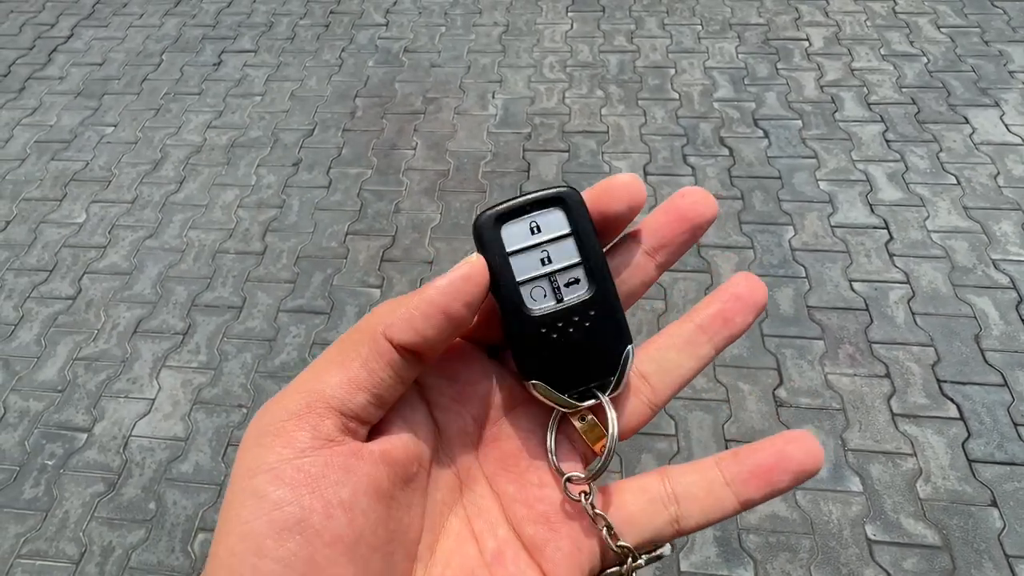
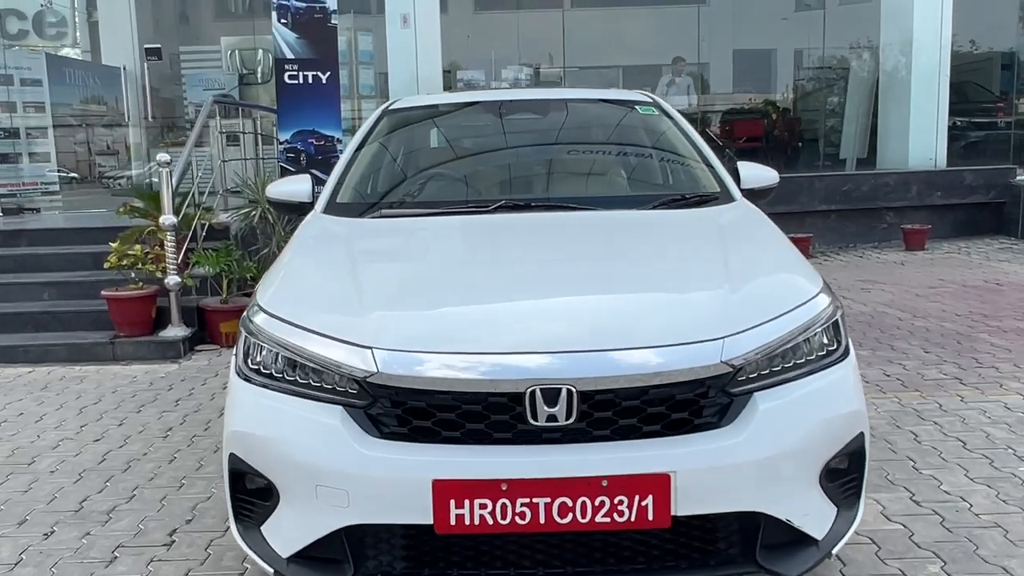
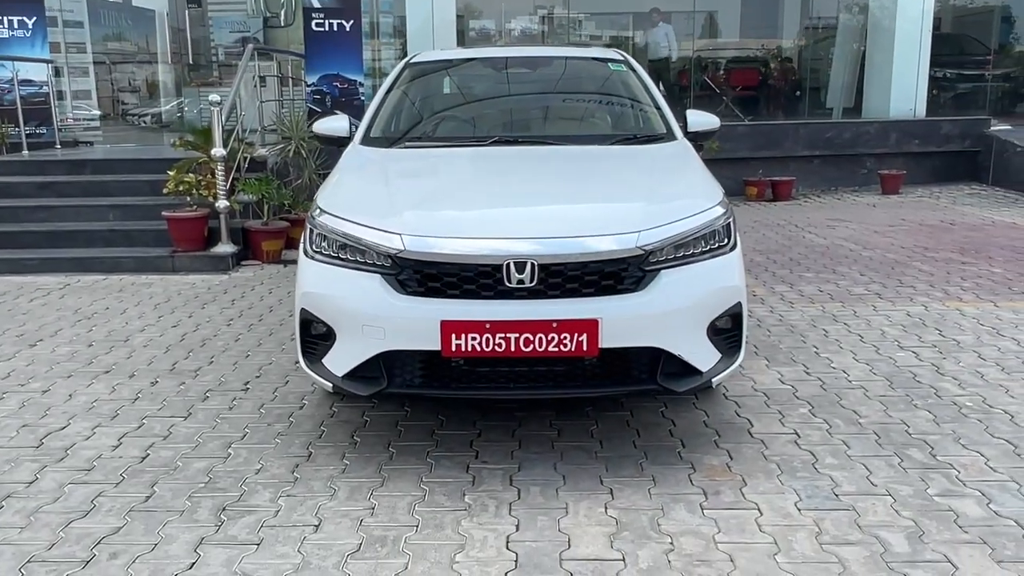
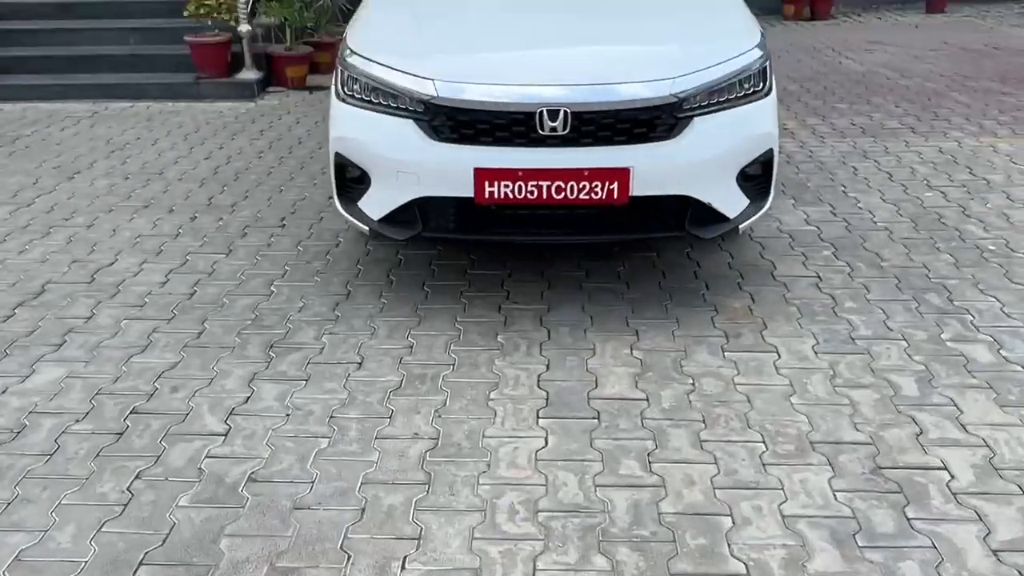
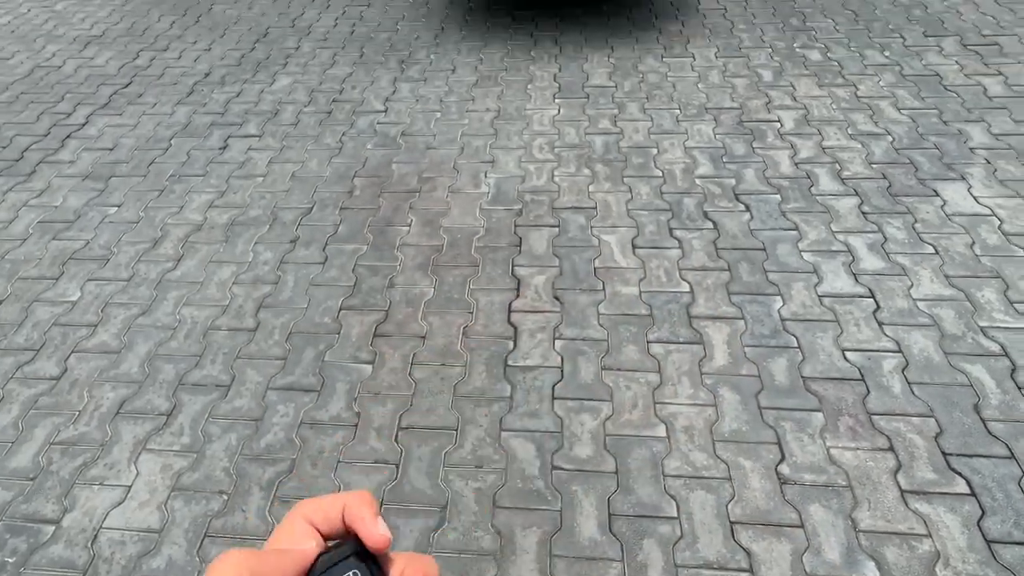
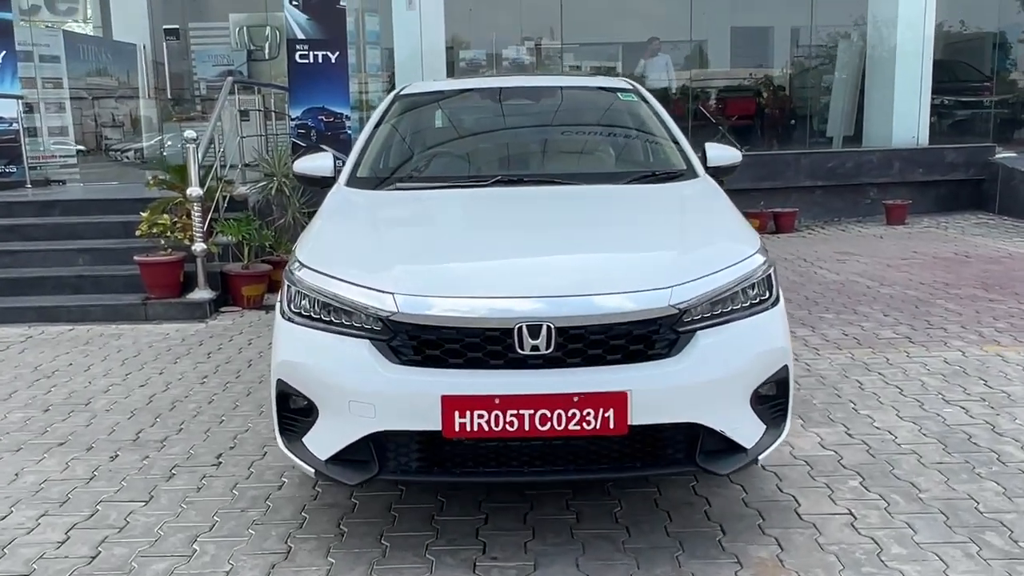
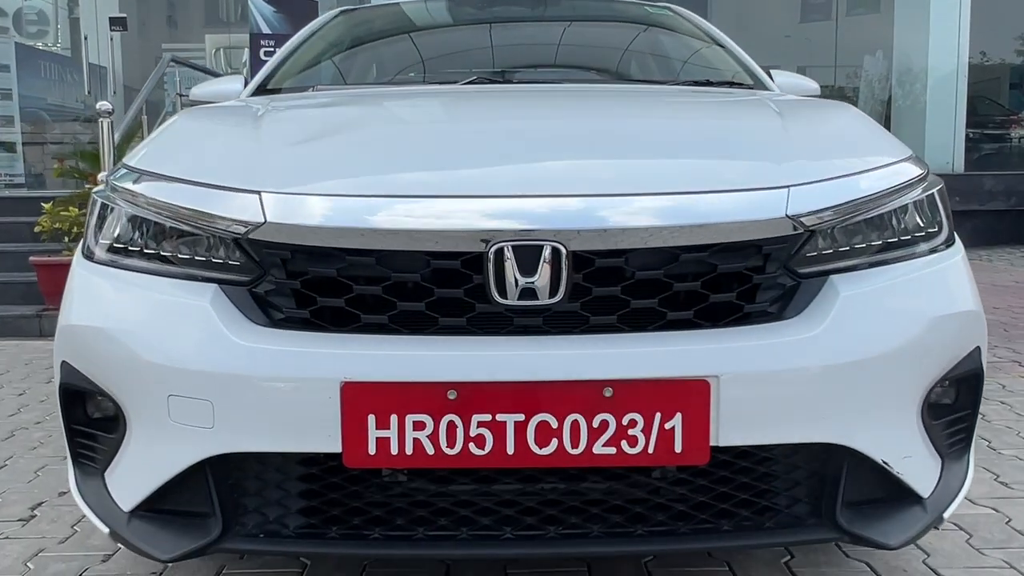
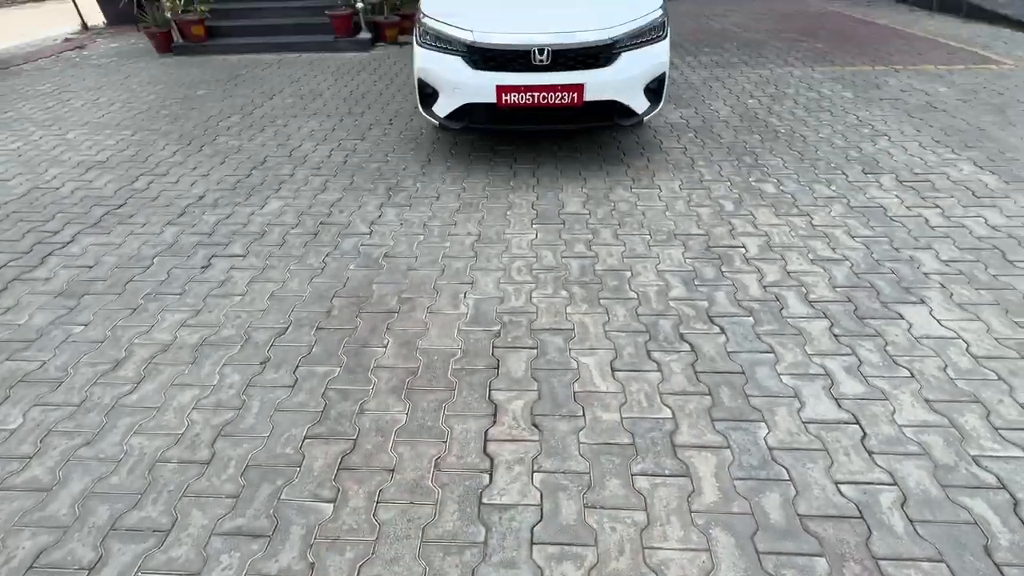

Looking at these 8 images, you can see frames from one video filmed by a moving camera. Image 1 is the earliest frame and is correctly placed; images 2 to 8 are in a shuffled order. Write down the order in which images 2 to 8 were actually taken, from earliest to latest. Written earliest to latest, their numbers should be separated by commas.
5, 8, 4, 3, 6, 2, 7
